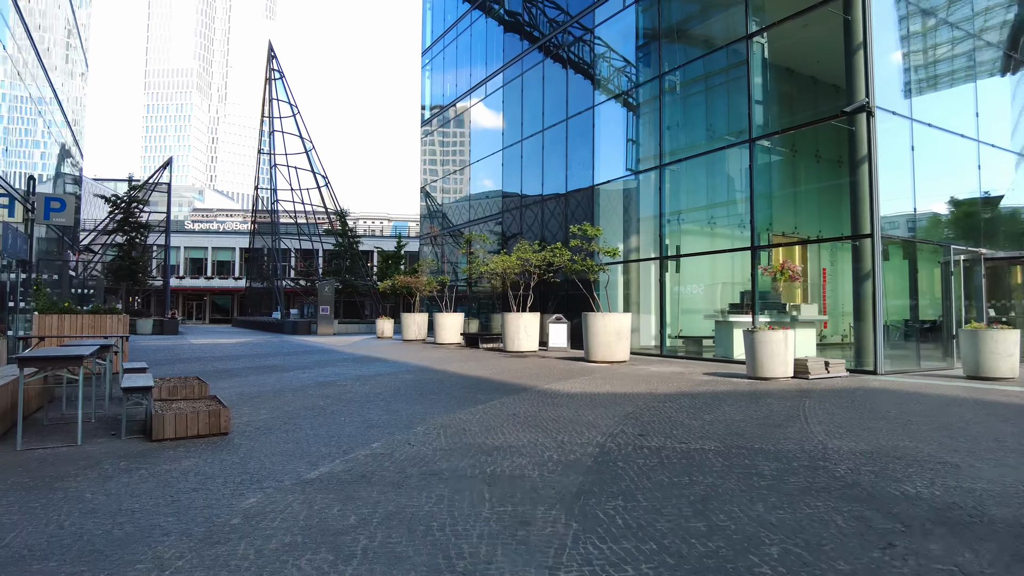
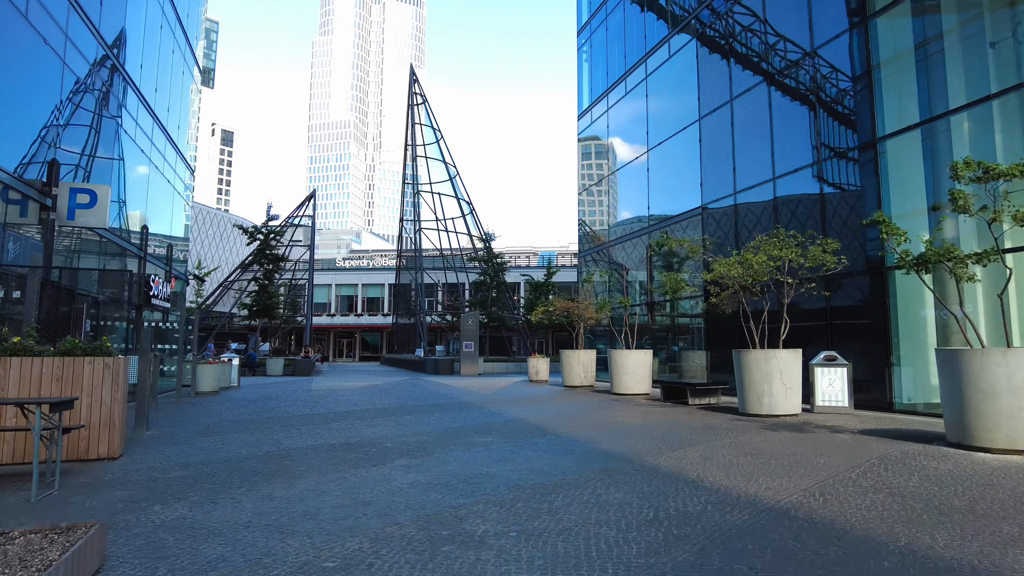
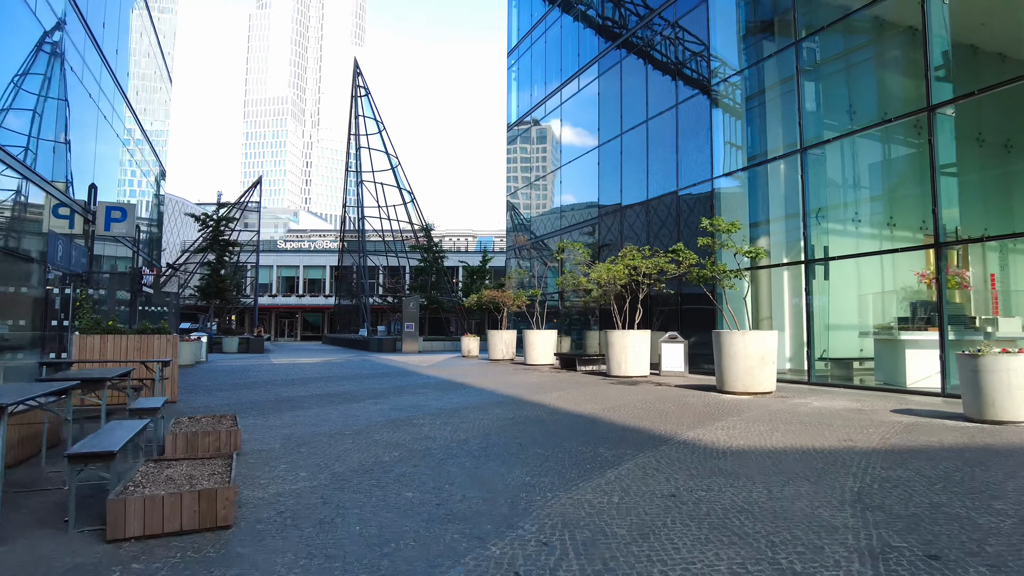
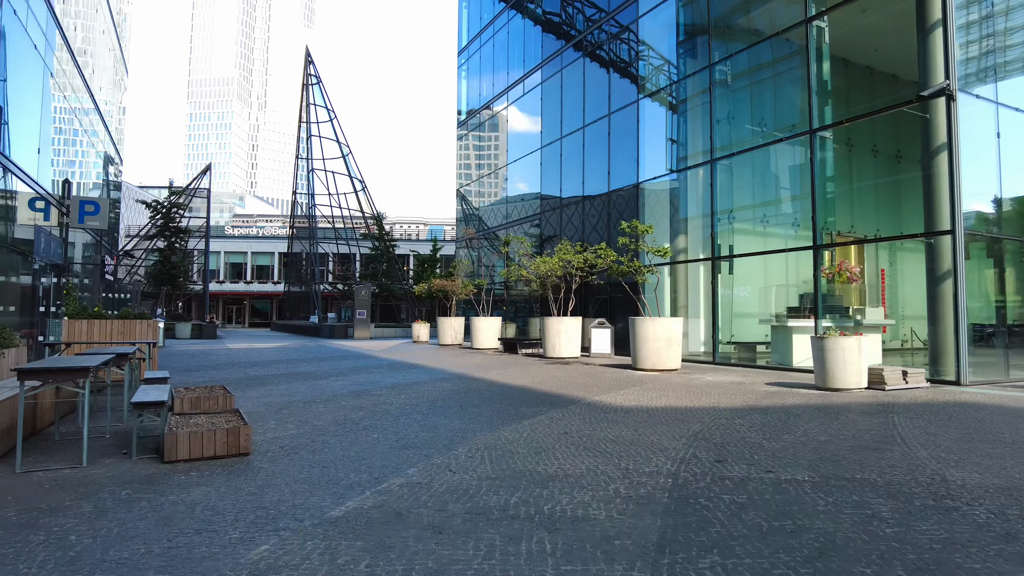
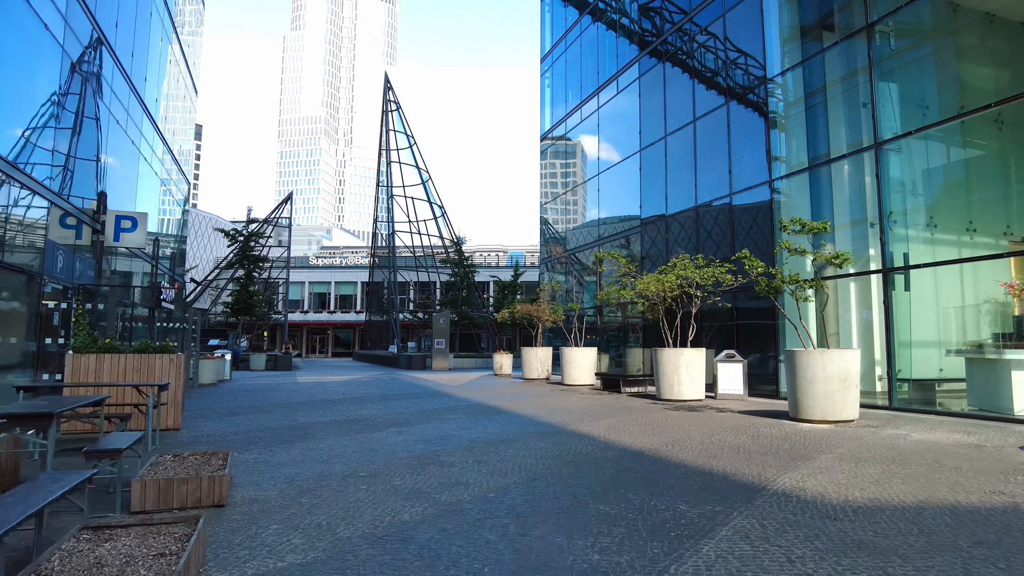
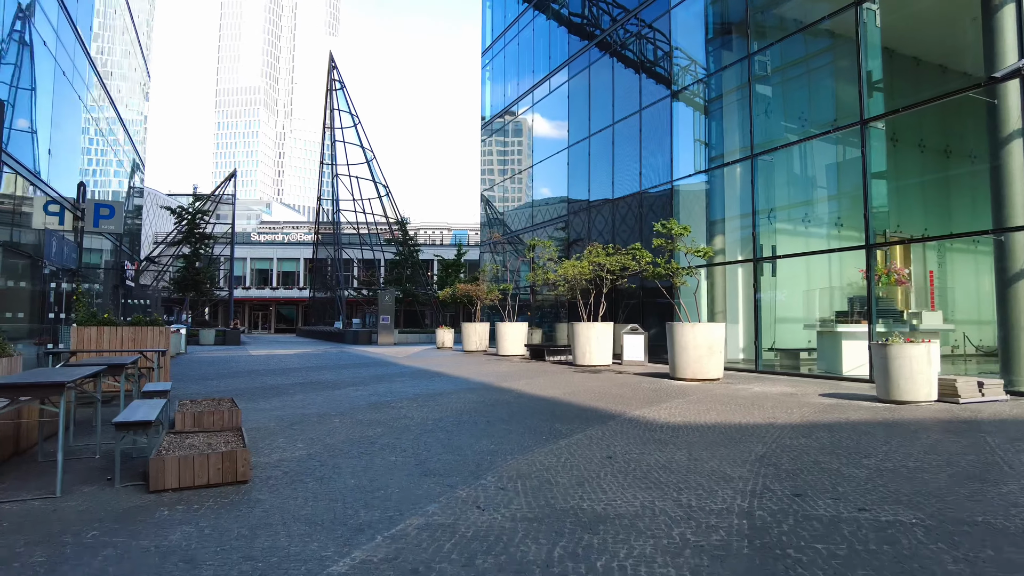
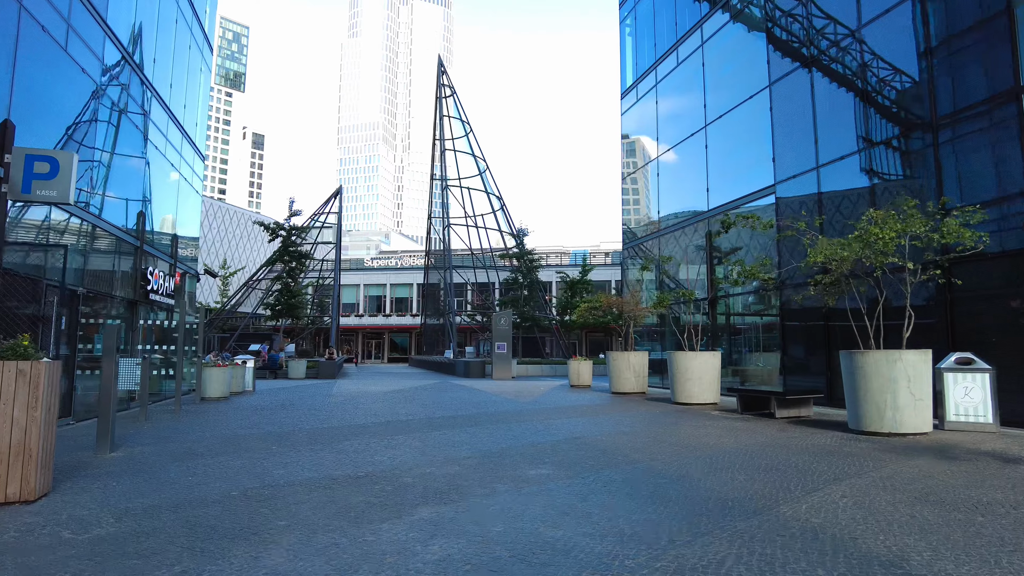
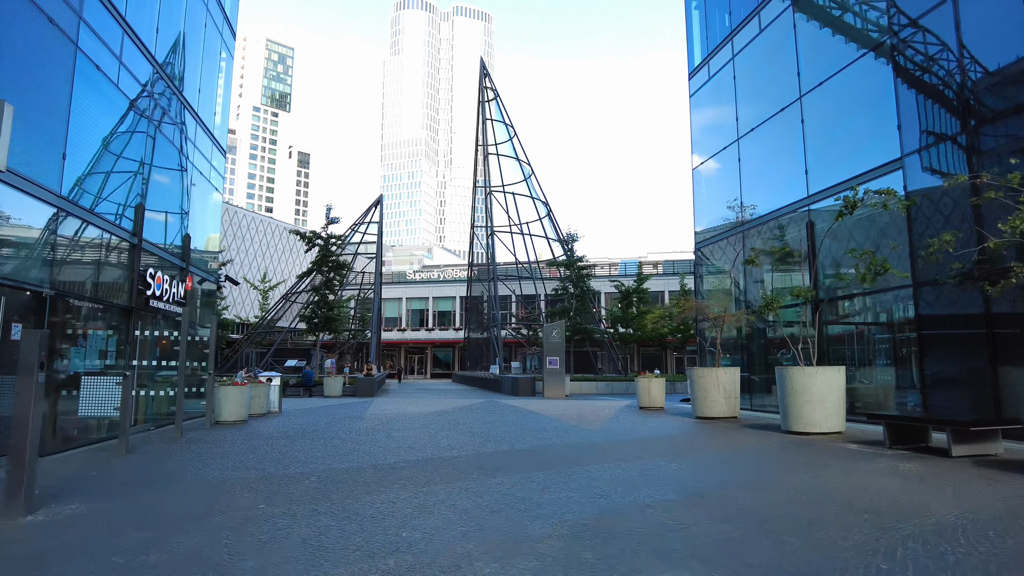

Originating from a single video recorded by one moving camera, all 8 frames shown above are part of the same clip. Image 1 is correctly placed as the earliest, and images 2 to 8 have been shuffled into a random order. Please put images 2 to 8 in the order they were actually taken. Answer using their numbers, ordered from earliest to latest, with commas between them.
4, 6, 3, 5, 2, 7, 8
